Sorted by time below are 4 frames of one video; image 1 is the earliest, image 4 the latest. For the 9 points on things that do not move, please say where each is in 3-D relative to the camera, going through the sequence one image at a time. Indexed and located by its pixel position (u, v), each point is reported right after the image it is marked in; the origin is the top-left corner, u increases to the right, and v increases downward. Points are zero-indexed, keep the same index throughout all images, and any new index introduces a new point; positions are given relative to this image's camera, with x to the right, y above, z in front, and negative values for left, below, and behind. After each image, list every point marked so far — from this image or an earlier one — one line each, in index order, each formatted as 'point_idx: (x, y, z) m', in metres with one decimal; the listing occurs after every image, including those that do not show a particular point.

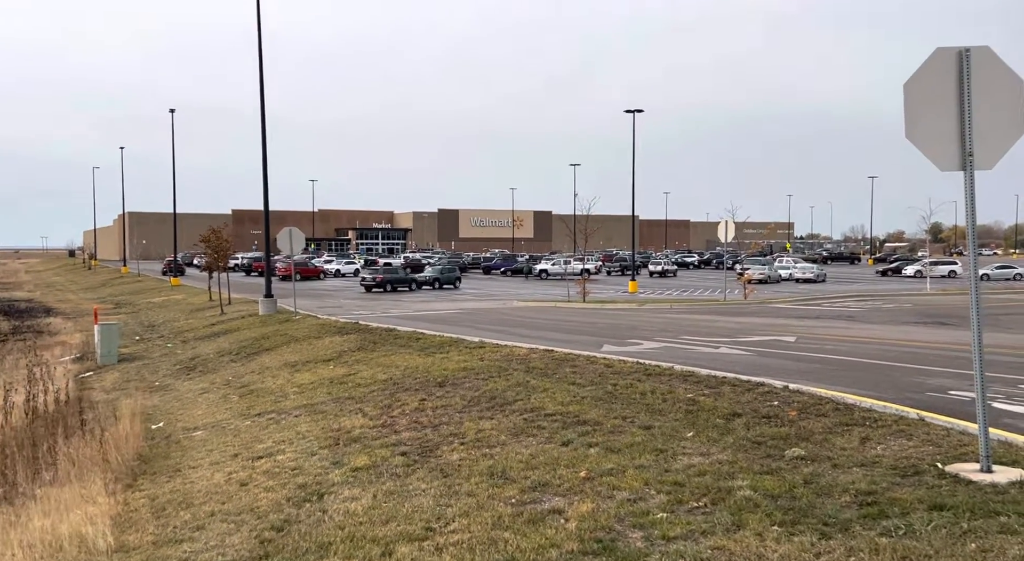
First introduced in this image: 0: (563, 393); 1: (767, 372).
0: (+0.6, -1.4, +12.5) m
1: (+3.7, -1.3, +15.0) m
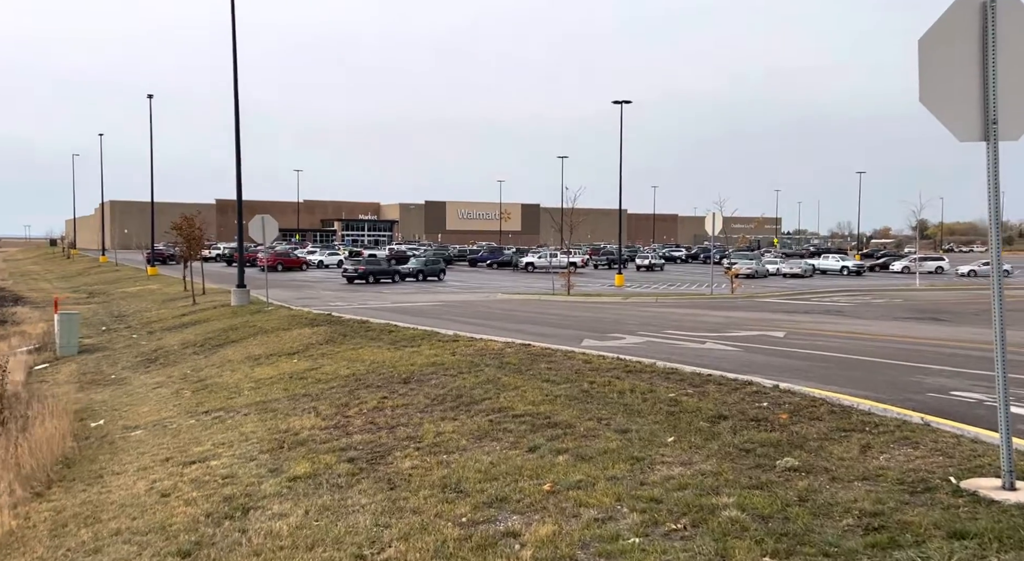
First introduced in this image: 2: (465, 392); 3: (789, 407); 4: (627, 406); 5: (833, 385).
0: (+0.2, -1.2, +11.5) m
1: (+3.3, -1.2, +14.0) m
2: (-0.5, -1.3, +11.9) m
3: (+2.6, -1.2, +9.9) m
4: (+1.2, -1.3, +10.5) m
5: (+3.8, -1.2, +12.3) m
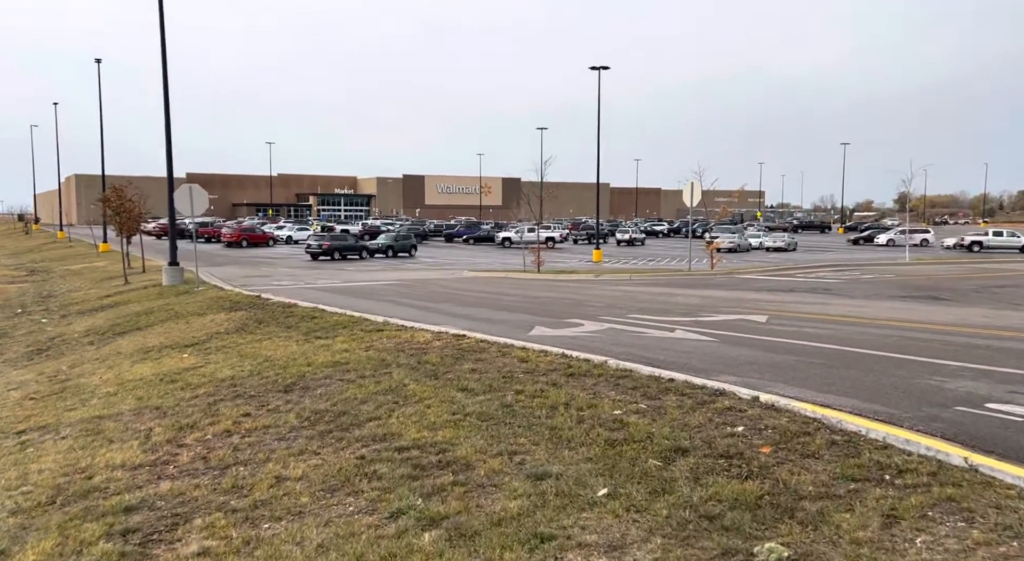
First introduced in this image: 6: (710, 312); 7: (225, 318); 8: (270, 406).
0: (-0.6, -1.1, +8.7) m
1: (+2.4, -1.0, +11.3) m
2: (-1.4, -1.1, +9.1) m
3: (+1.8, -1.1, +7.2) m
4: (+0.3, -1.1, +7.8) m
5: (+2.9, -1.0, +9.6) m
6: (+3.5, -0.6, +18.0) m
7: (-5.3, -0.7, +19.2) m
8: (-2.2, -1.1, +9.4) m
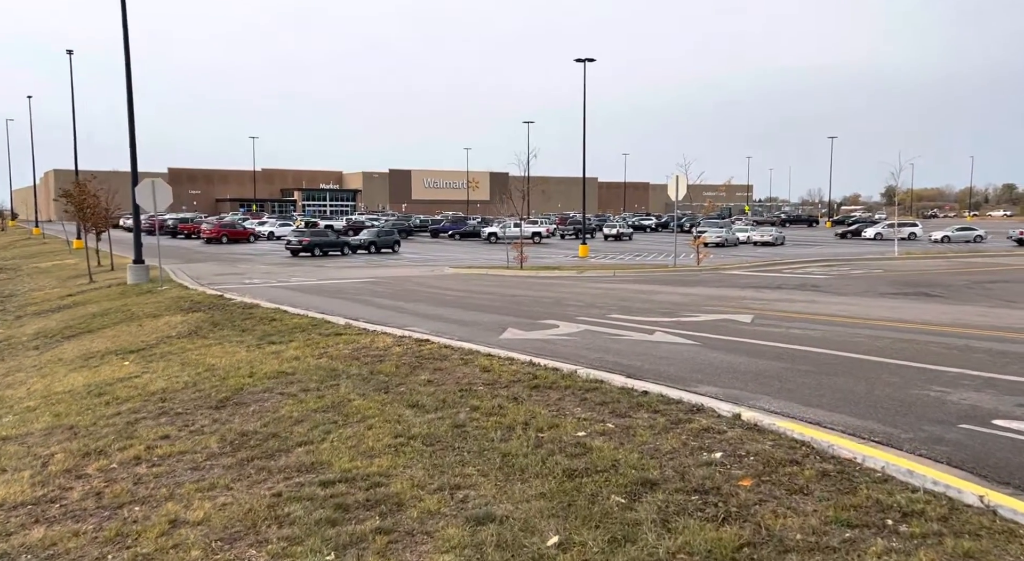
0: (-1.0, -1.1, +7.7) m
1: (+2.0, -1.0, +10.3) m
2: (-1.8, -1.1, +8.1) m
3: (+1.5, -1.1, +6.2) m
4: (0.0, -1.2, +6.8) m
5: (+2.6, -1.1, +8.6) m
6: (+3.0, -0.5, +17.0) m
7: (-5.8, -0.7, +18.1) m
8: (-2.6, -1.2, +8.4) m
